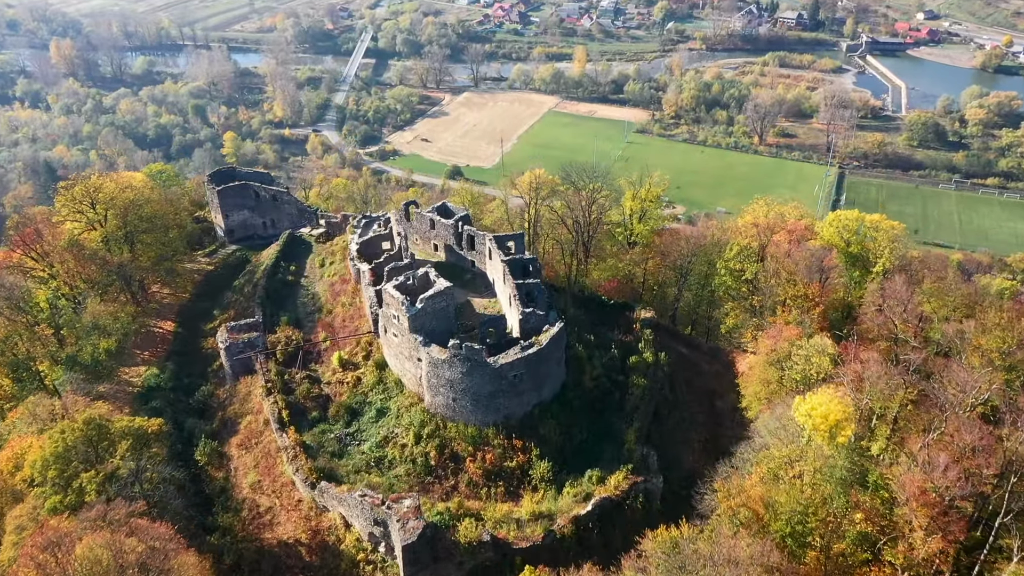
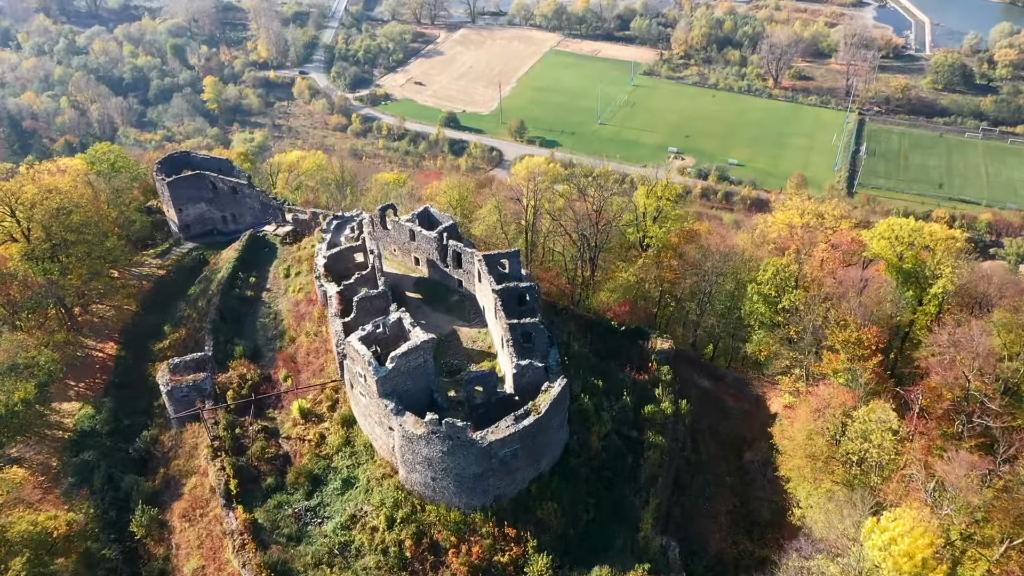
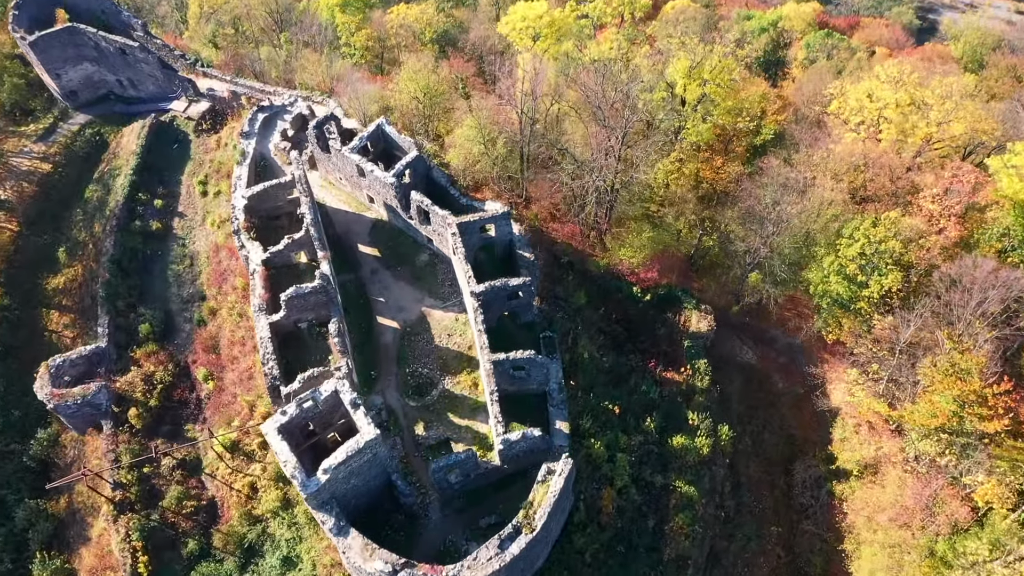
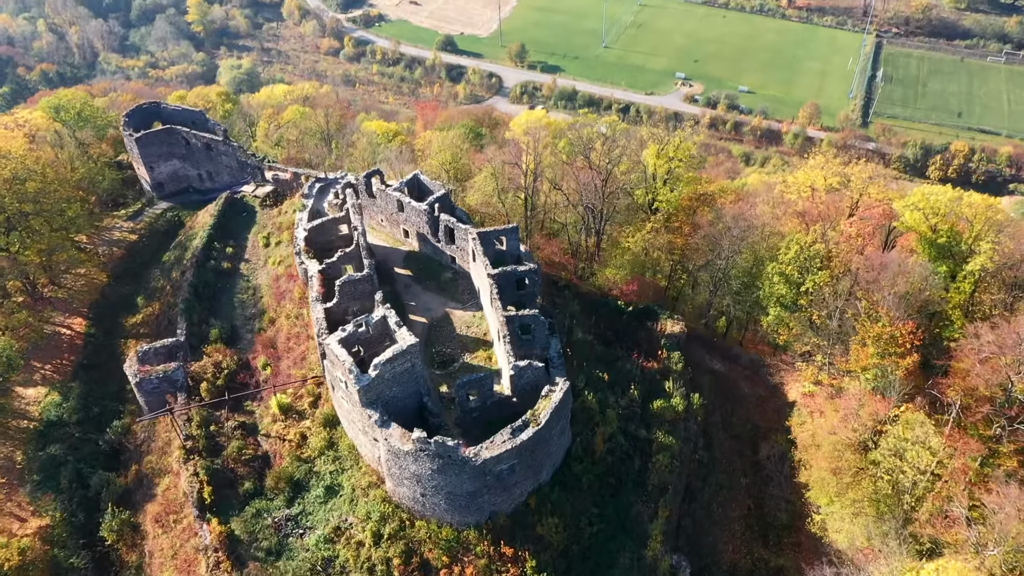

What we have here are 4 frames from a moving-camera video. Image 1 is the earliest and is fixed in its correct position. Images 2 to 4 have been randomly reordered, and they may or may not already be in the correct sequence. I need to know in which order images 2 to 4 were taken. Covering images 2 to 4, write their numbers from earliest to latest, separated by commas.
2, 4, 3
